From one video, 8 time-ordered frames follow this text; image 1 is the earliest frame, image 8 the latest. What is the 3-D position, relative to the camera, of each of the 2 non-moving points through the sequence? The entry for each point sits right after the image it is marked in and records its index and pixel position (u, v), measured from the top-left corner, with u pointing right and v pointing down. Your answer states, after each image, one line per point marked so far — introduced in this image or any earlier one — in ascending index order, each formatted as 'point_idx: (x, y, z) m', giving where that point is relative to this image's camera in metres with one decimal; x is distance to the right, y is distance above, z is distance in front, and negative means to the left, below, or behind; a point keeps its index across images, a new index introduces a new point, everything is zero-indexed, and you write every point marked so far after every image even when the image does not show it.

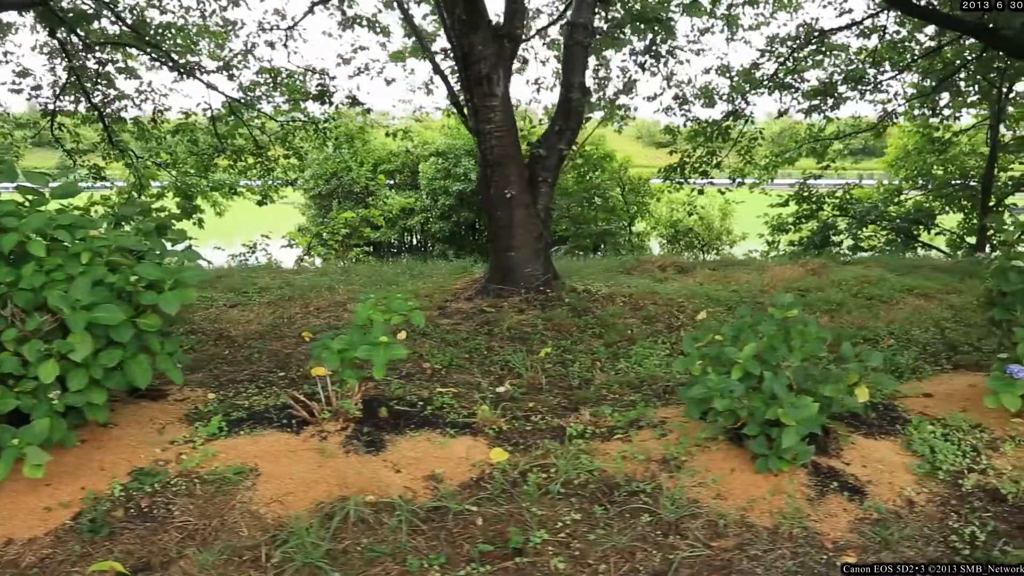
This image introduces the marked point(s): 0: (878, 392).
0: (+2.1, -0.6, +3.3) m
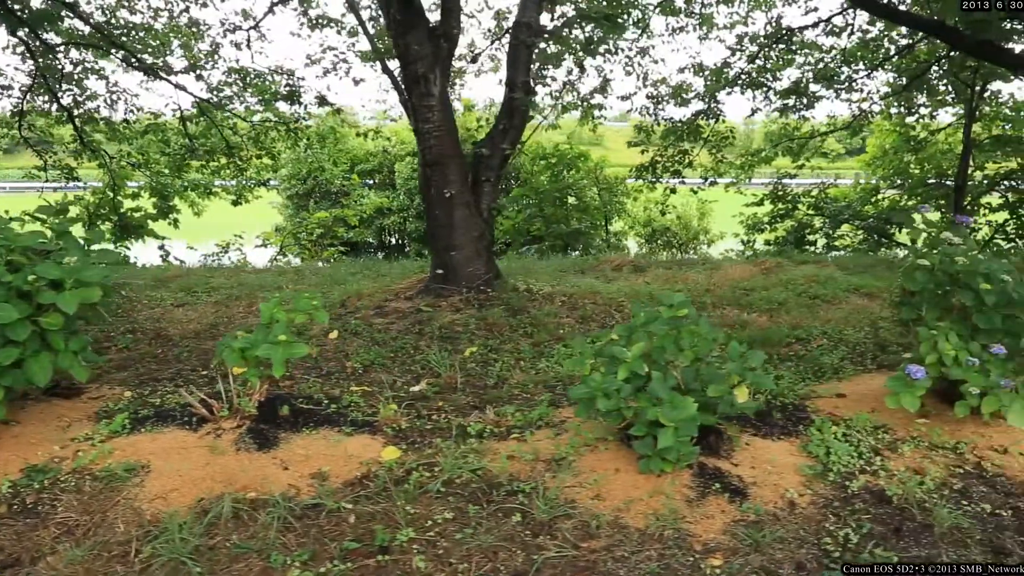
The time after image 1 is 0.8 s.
0: (+1.6, -0.6, +3.3) m
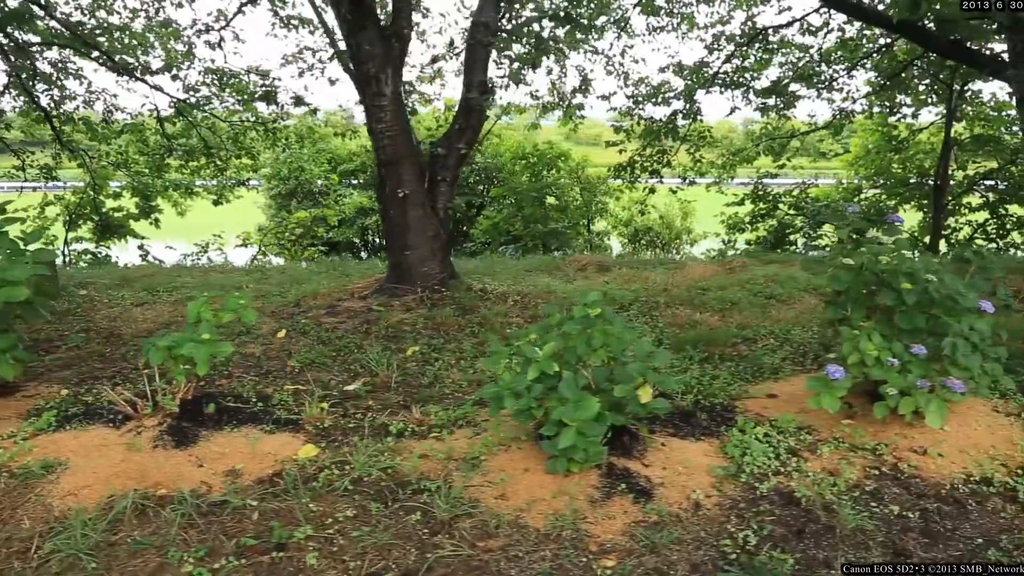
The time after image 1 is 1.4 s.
0: (+1.2, -0.6, +3.2) m
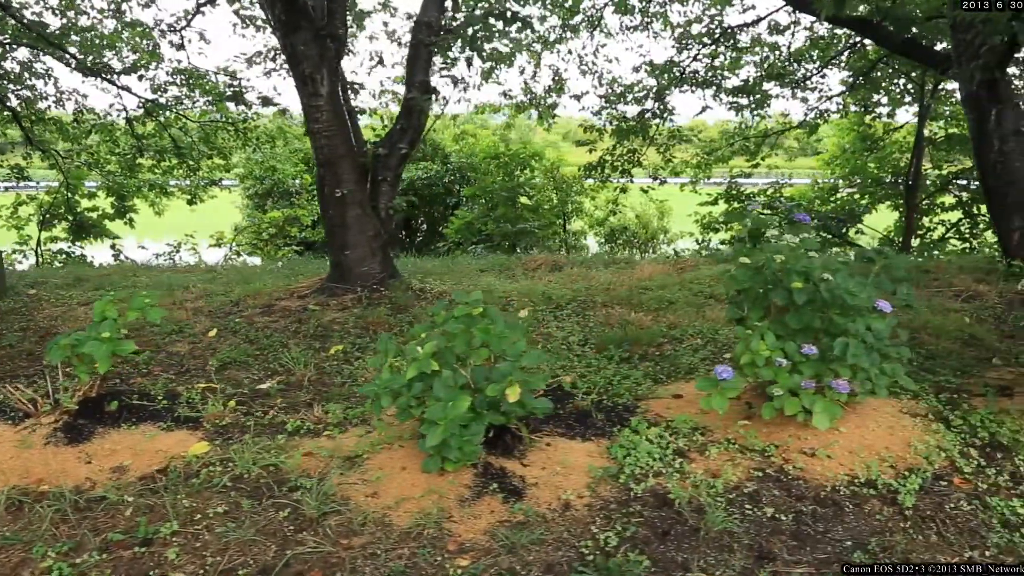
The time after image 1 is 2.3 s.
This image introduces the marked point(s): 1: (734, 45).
0: (+0.7, -0.6, +3.2) m
1: (+3.3, +3.6, +8.3) m
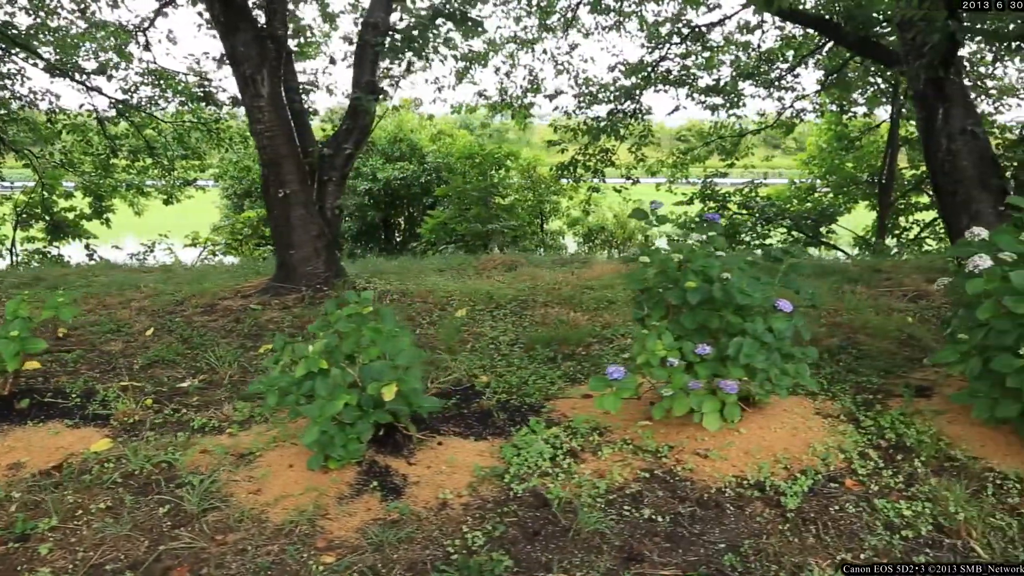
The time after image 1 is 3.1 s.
0: (+0.2, -0.6, +3.2) m
1: (+2.9, +3.6, +8.2) m
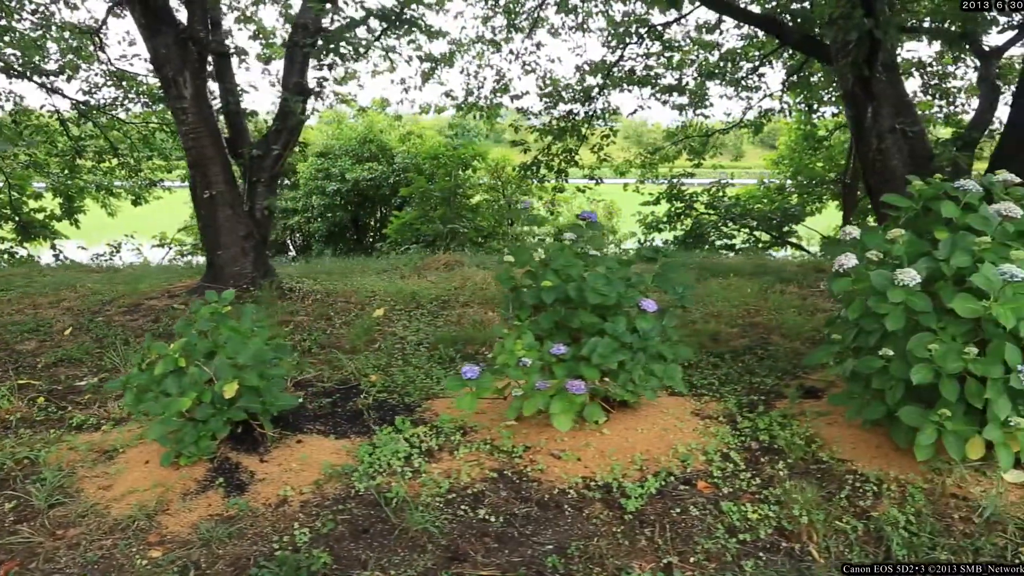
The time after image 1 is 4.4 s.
0: (-0.5, -0.6, +3.2) m
1: (+2.3, +3.5, +8.2) m
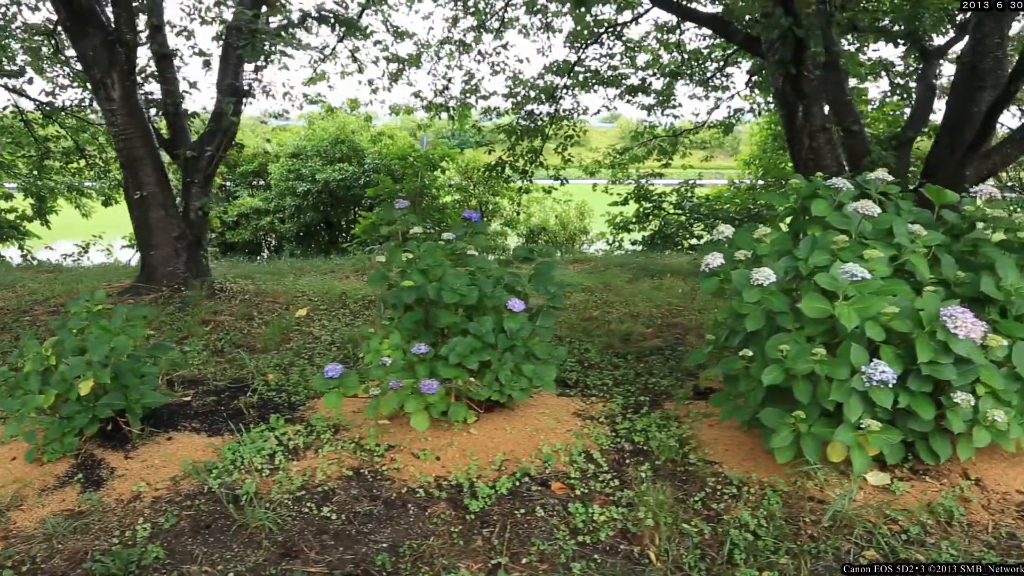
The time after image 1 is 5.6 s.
0: (-1.2, -0.6, +3.2) m
1: (+1.7, +3.5, +8.2) m
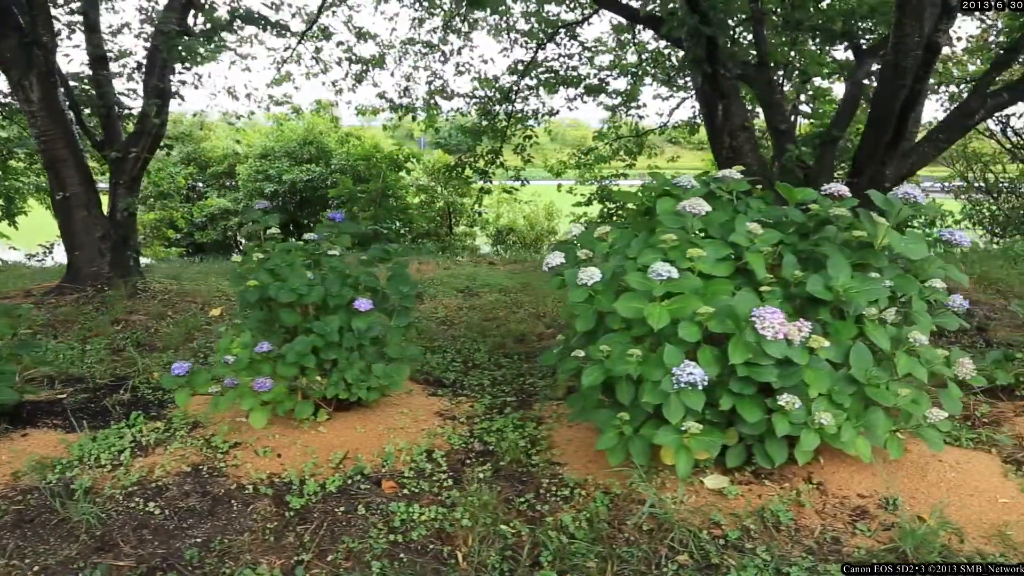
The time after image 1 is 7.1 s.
0: (-1.9, -0.6, +3.3) m
1: (+1.1, +3.5, +8.1) m
